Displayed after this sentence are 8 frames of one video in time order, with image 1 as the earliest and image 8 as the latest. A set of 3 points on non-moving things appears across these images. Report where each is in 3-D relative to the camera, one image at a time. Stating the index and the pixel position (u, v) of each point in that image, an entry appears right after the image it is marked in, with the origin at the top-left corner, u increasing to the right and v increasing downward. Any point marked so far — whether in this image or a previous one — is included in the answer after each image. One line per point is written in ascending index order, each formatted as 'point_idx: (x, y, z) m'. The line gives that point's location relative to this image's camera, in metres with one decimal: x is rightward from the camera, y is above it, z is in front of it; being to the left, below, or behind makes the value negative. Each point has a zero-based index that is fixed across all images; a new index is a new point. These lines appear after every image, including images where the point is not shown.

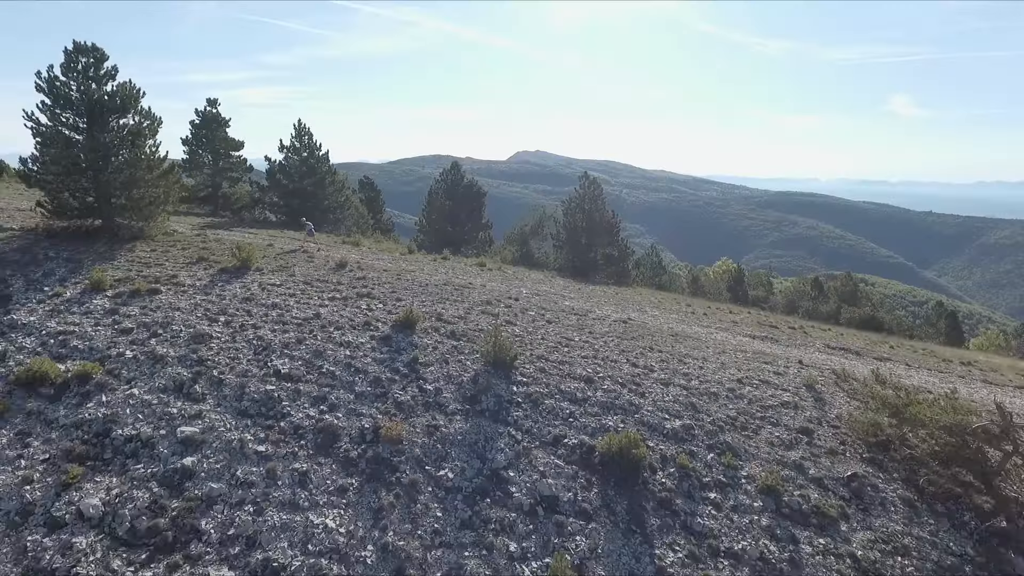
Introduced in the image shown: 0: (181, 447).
0: (-8.4, -4.1, +16.7) m
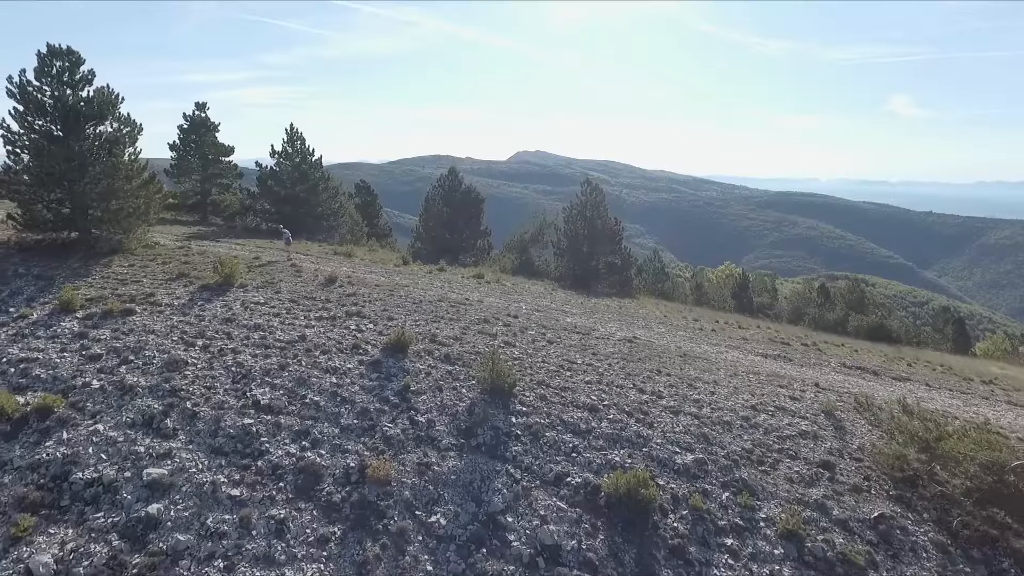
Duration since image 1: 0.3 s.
0: (-8.5, -4.8, +15.2) m
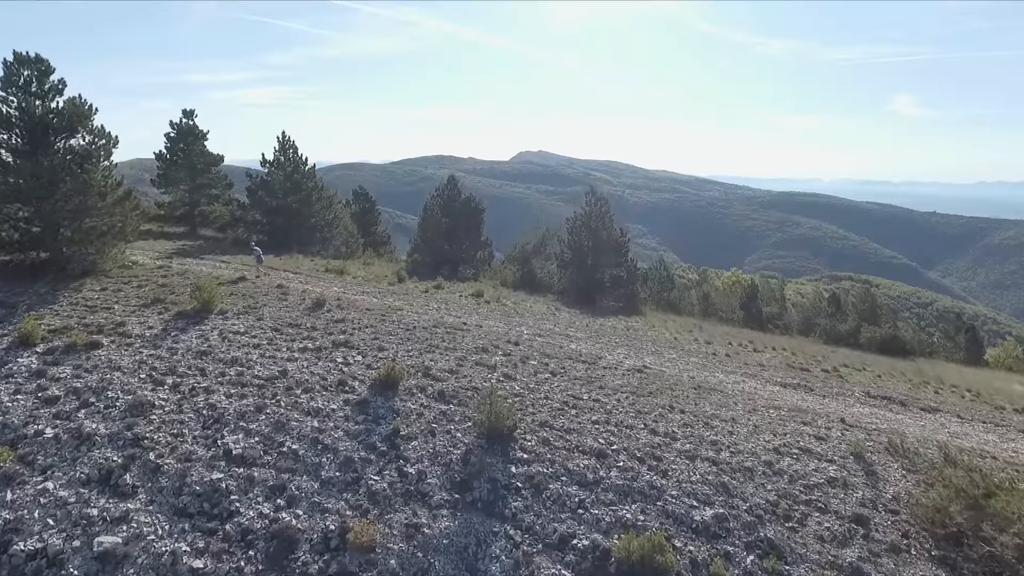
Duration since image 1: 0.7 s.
0: (-8.5, -5.7, +13.4) m
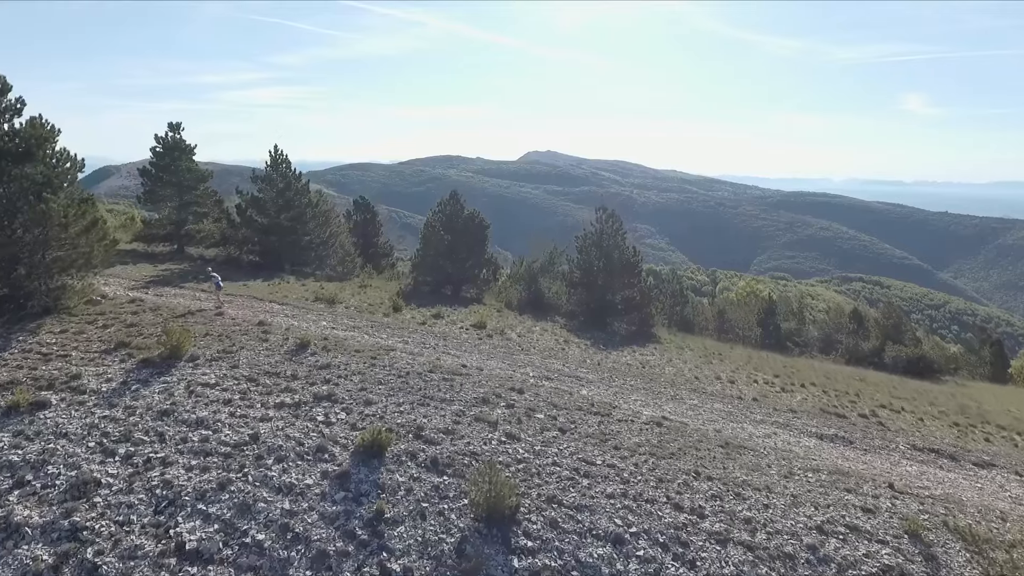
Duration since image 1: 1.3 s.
0: (-8.5, -7.1, +10.9) m
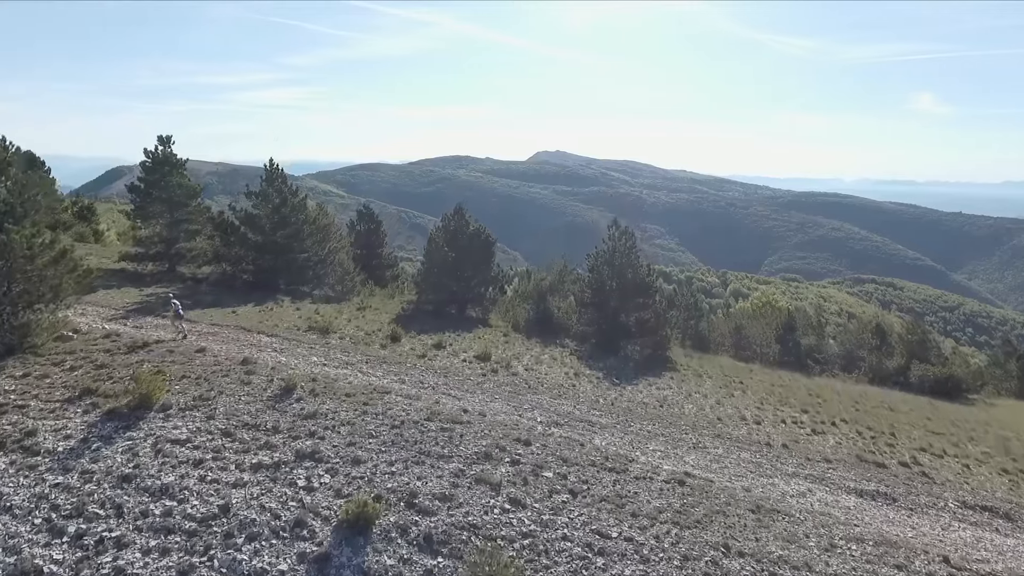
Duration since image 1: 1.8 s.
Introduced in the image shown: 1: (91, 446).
0: (-8.5, -8.3, +8.9) m
1: (-11.0, -4.1, +17.0) m
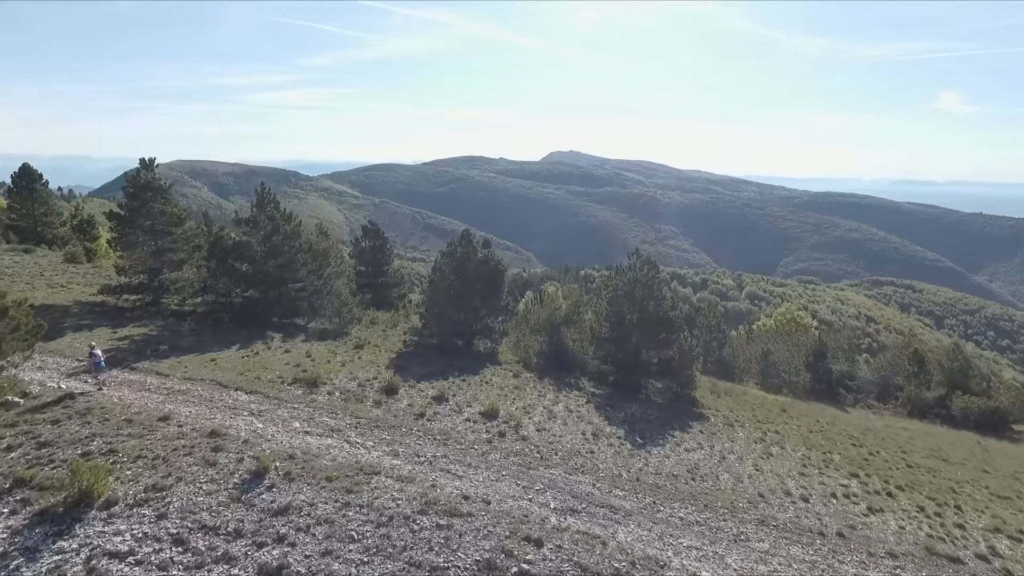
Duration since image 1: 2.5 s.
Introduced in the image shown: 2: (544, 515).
0: (-8.5, -10.1, +5.9) m
1: (-10.8, -5.9, +14.0) m
2: (+0.9, -6.3, +18.4) m
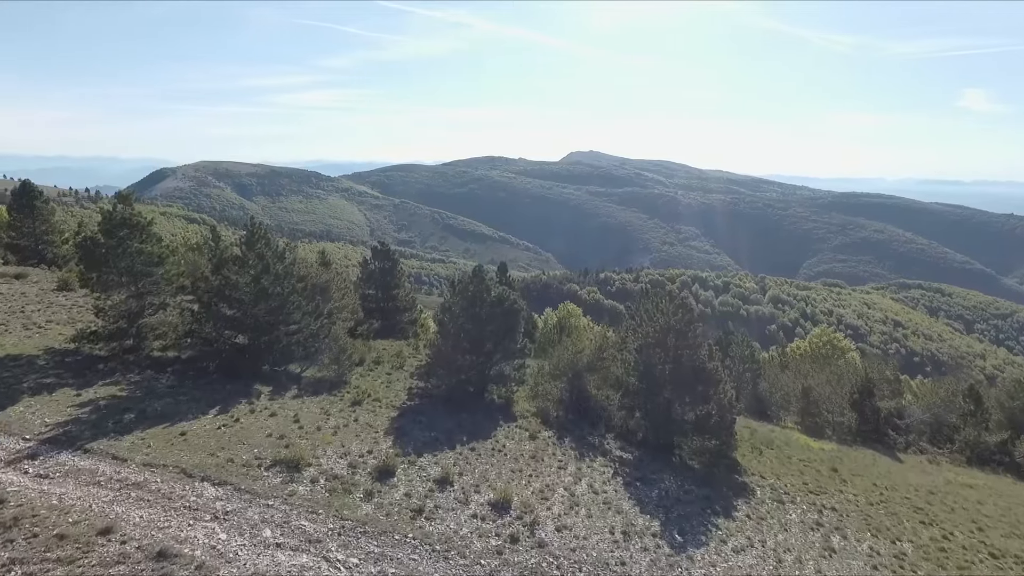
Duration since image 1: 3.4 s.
0: (-8.6, -12.4, +2.4) m
1: (-10.6, -8.1, +10.5) m
2: (+1.2, -8.6, +14.5) m
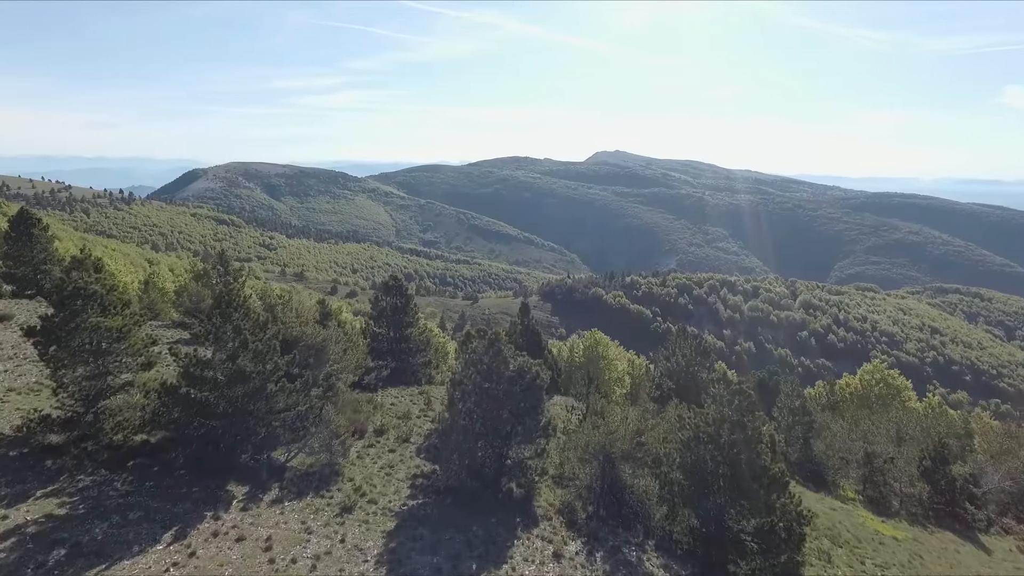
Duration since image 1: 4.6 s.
0: (-8.9, -15.5, -2.4) m
1: (-10.6, -11.3, +5.9) m
2: (+1.4, -11.8, +9.4) m
